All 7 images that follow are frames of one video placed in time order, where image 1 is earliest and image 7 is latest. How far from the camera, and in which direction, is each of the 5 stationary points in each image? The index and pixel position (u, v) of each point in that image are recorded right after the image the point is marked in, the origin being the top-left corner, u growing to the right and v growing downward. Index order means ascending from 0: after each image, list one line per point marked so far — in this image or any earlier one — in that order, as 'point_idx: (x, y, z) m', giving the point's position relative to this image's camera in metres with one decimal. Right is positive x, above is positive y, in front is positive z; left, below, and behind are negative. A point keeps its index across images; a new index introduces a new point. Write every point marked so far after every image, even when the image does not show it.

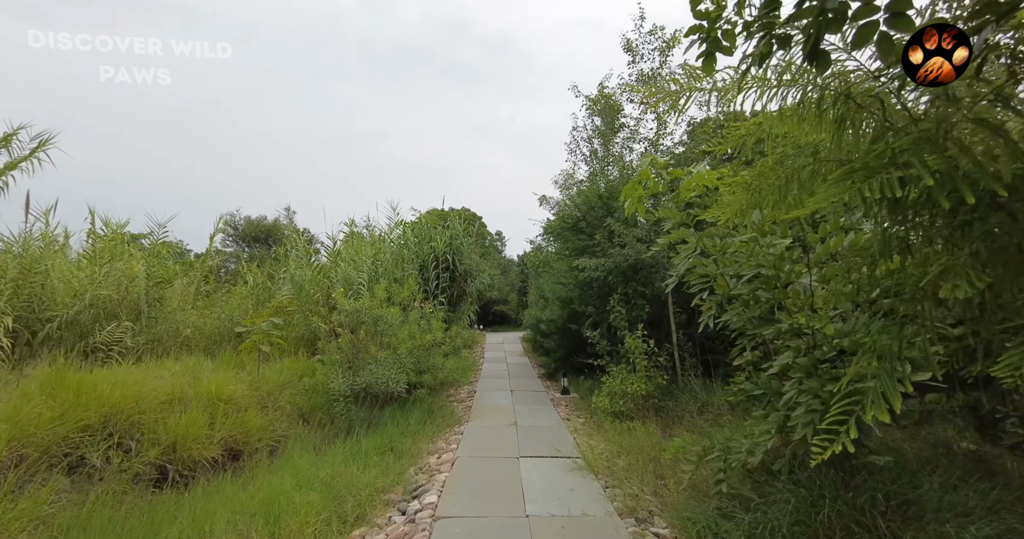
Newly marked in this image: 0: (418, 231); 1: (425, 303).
0: (-1.7, +0.7, +8.9) m
1: (-1.4, -0.6, +8.0) m
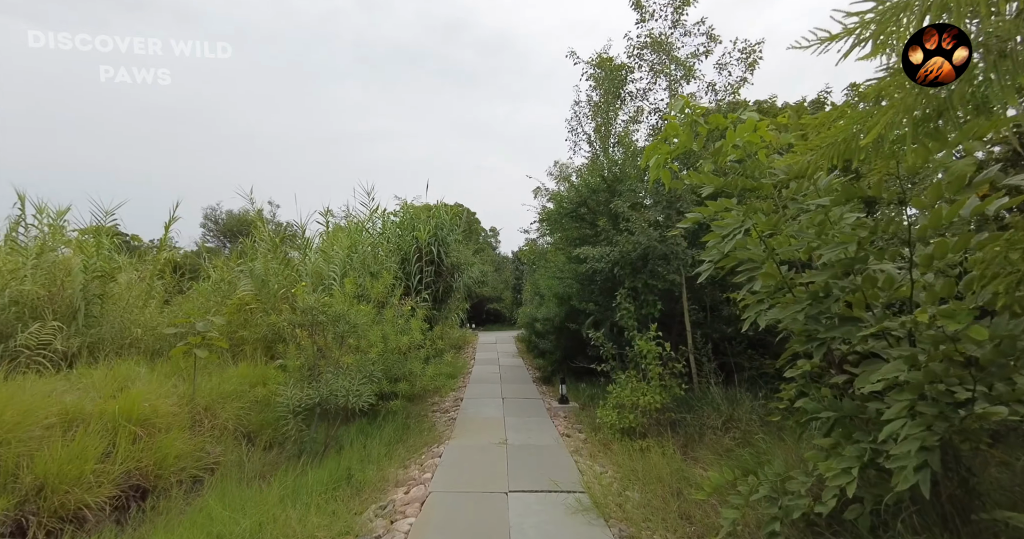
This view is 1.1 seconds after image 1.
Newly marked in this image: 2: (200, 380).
0: (-1.8, +0.8, +8.1) m
1: (-1.6, -0.5, +7.1) m
2: (-2.9, -1.0, +4.6) m
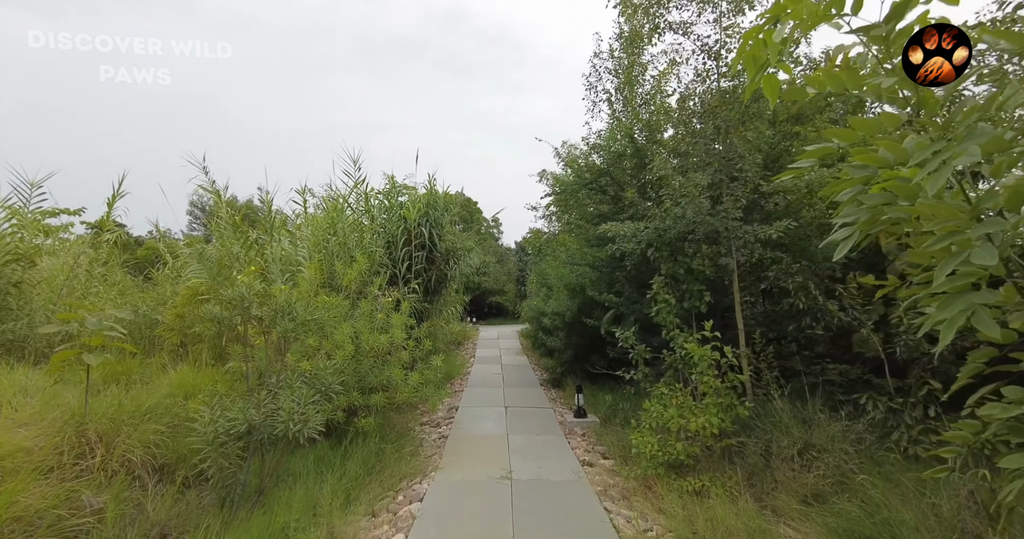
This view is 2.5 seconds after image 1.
0: (-1.7, +1.0, +6.9) m
1: (-1.5, -0.3, +6.0) m
2: (-2.8, -0.9, +3.5) m
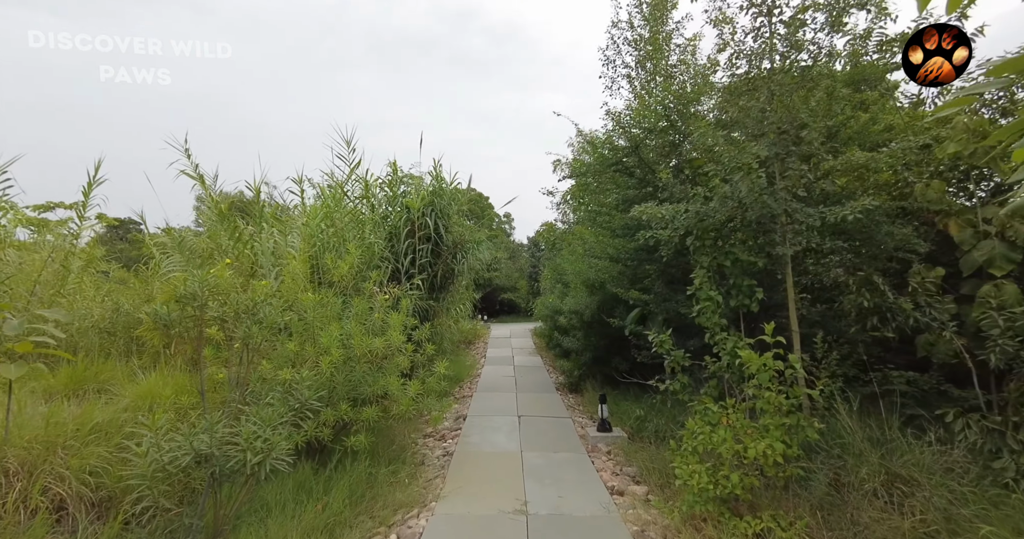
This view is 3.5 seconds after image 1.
0: (-1.6, +1.1, +6.4) m
1: (-1.3, -0.2, +5.4) m
2: (-2.7, -0.8, +2.9) m
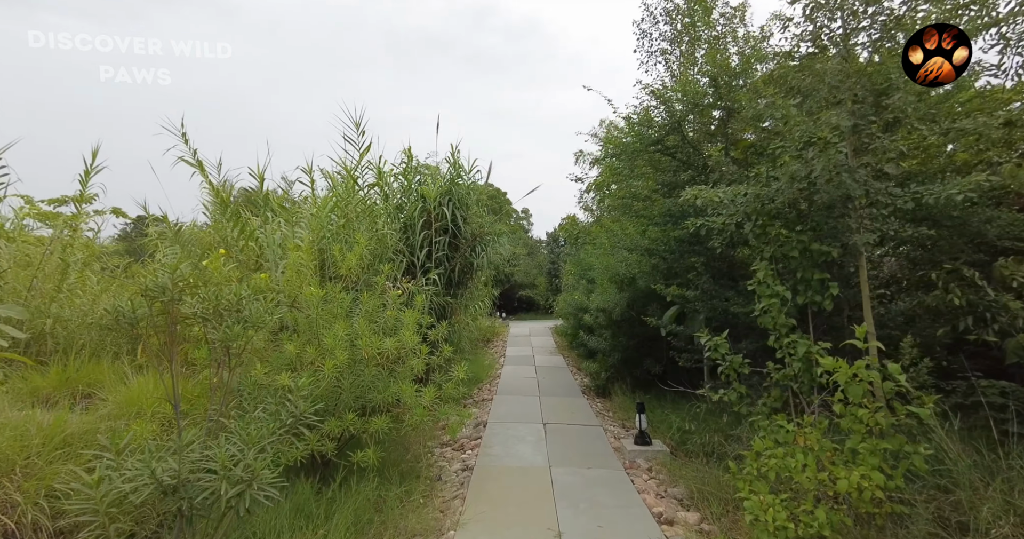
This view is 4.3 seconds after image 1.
0: (-1.3, +1.1, +5.9) m
1: (-1.1, -0.1, +5.0) m
2: (-2.6, -0.8, +2.6) m
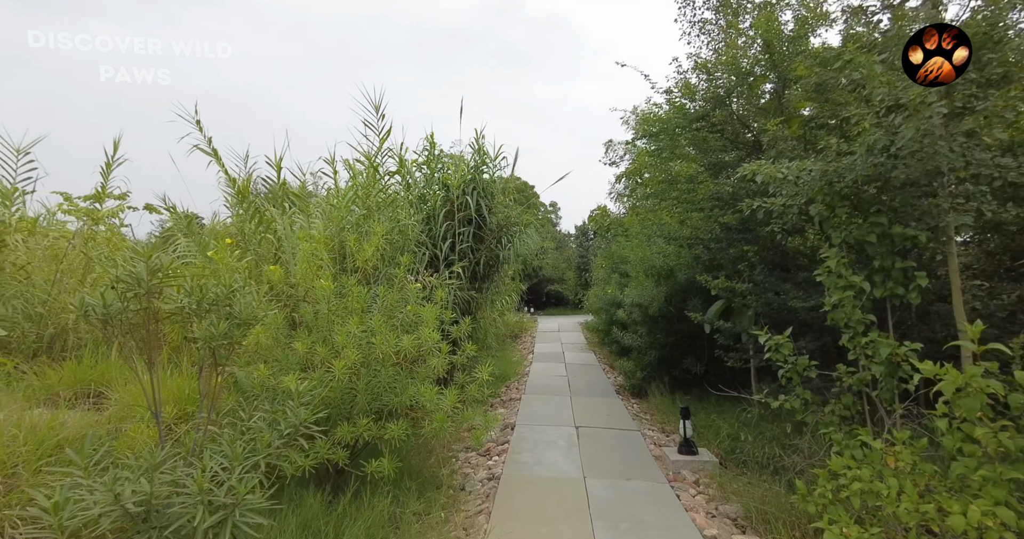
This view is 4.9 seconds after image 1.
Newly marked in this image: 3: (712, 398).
0: (-1.0, +1.2, +5.6) m
1: (-0.8, -0.1, +4.7) m
2: (-2.4, -0.7, +2.4) m
3: (+2.0, -1.2, +4.9) m
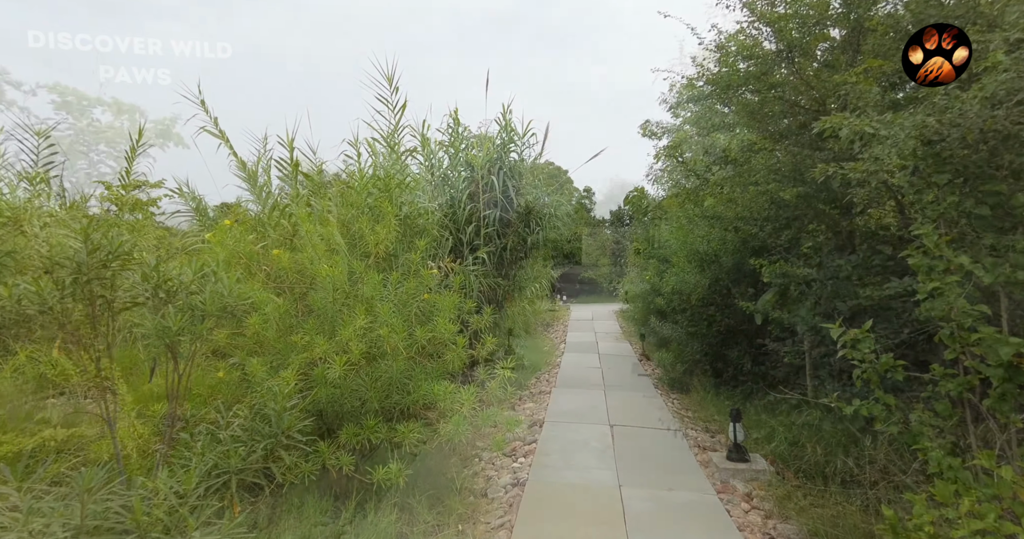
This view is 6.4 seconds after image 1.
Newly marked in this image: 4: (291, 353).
0: (-0.7, +1.4, +5.3) m
1: (-0.6, +0.1, +4.4) m
2: (-2.3, -0.7, +2.2) m
3: (+2.2, -1.1, +4.4) m
4: (-1.1, -0.4, +2.5) m
